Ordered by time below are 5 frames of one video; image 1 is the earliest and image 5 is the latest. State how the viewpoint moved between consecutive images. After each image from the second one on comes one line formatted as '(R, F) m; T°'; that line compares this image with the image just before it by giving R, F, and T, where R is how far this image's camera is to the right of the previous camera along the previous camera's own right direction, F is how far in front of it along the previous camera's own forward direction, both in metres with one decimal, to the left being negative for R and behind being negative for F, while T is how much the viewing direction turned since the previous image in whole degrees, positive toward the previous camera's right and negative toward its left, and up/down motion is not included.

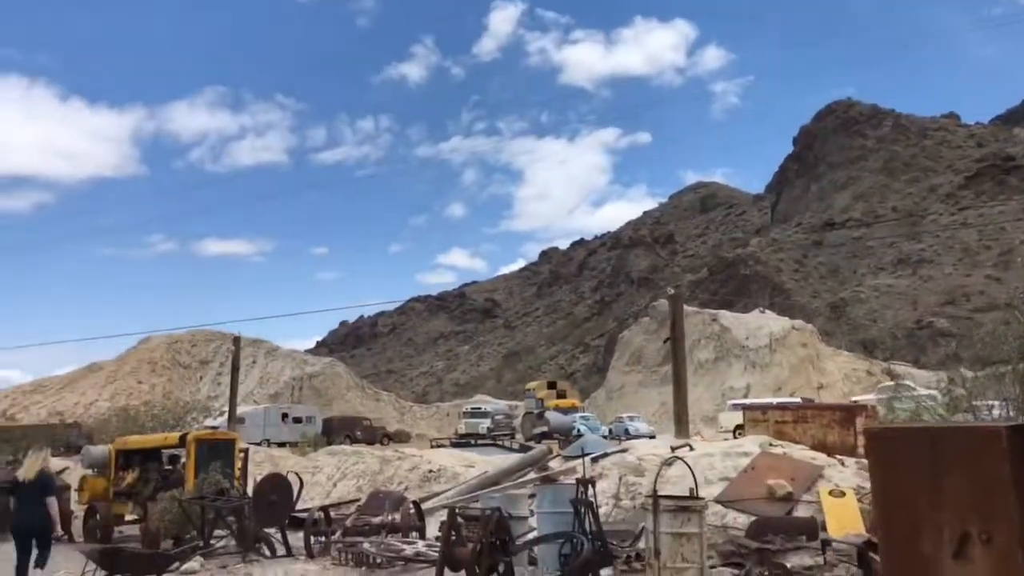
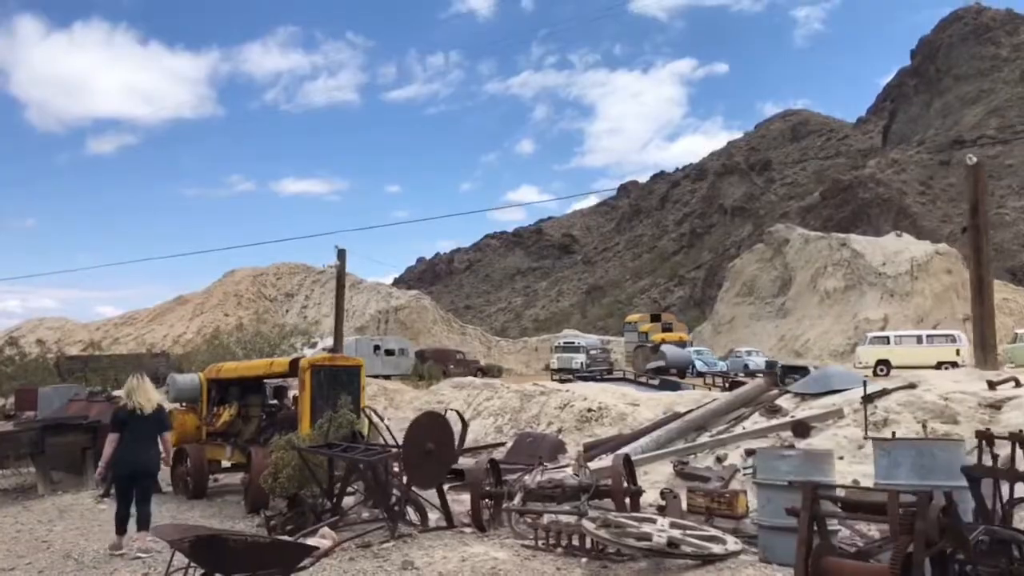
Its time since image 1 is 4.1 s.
(-2.1, +4.4) m; -5°
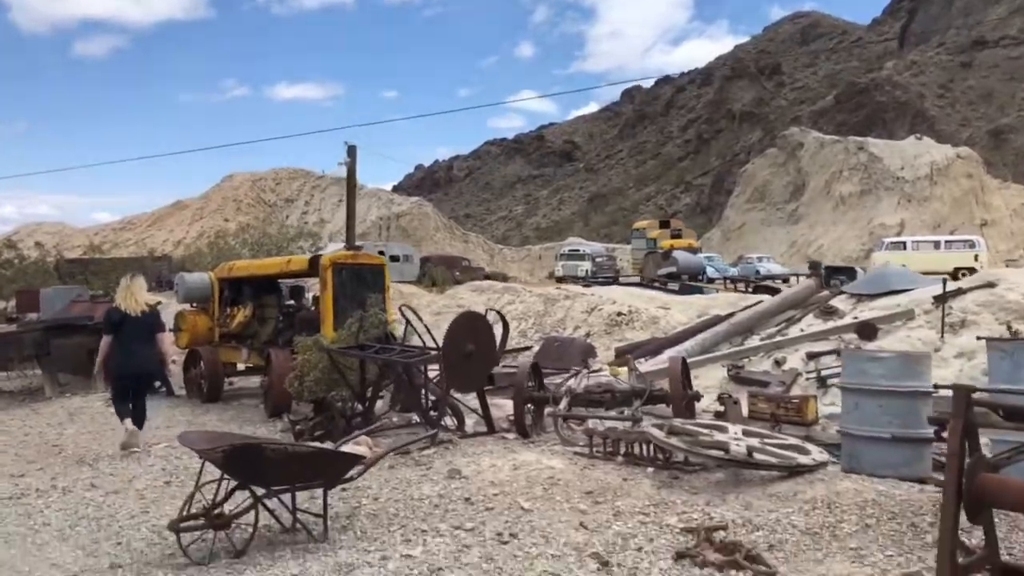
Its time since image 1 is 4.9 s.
(-0.5, +0.9) m; 0°
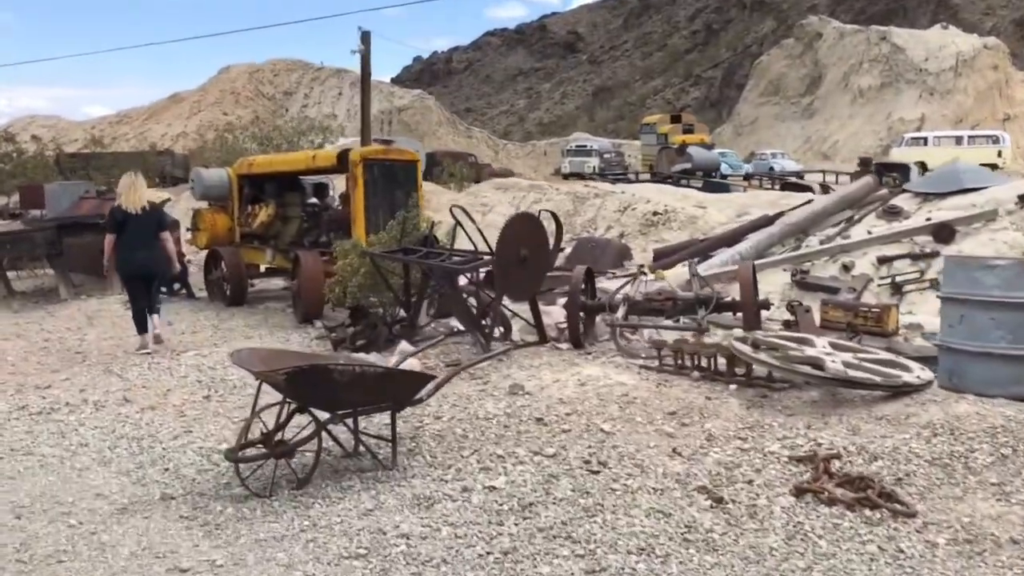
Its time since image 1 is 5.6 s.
(-0.6, +0.7) m; 0°
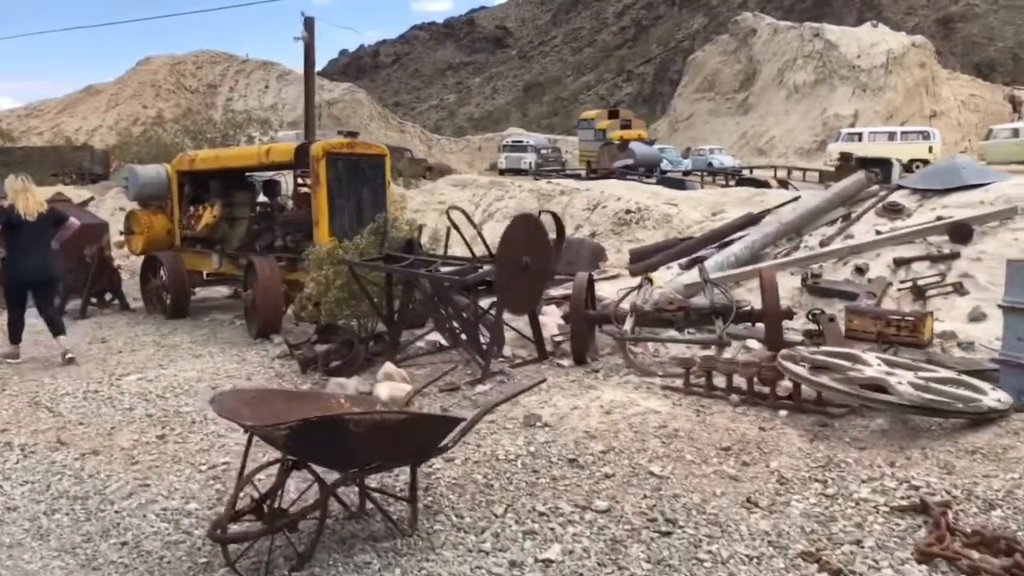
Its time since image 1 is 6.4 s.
(-0.6, +1.0) m; +5°
